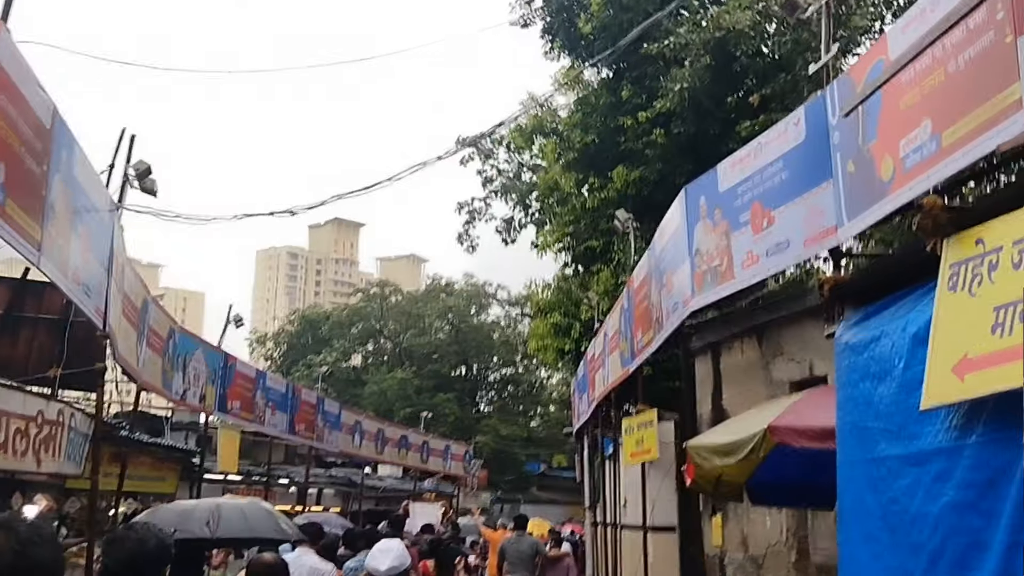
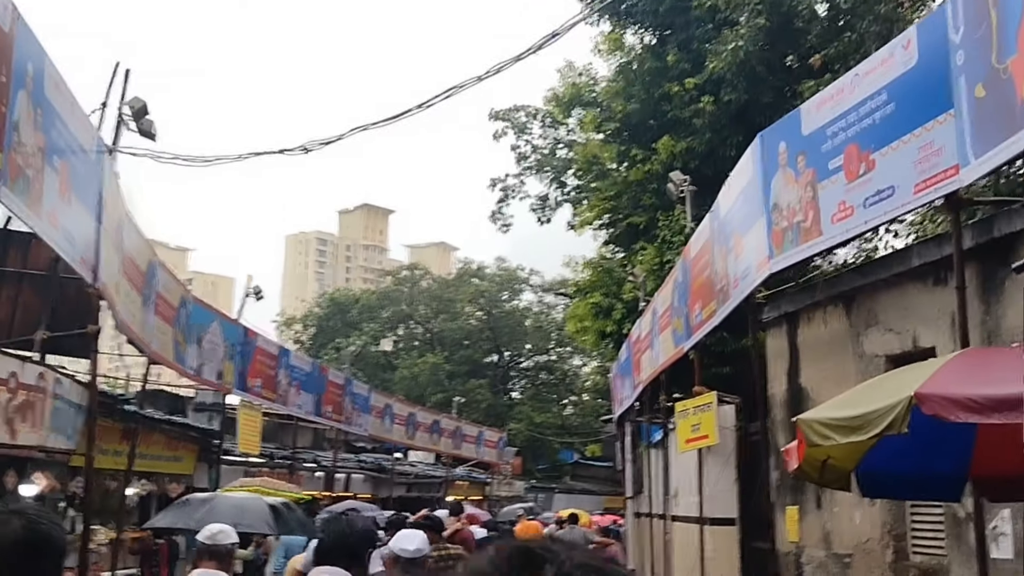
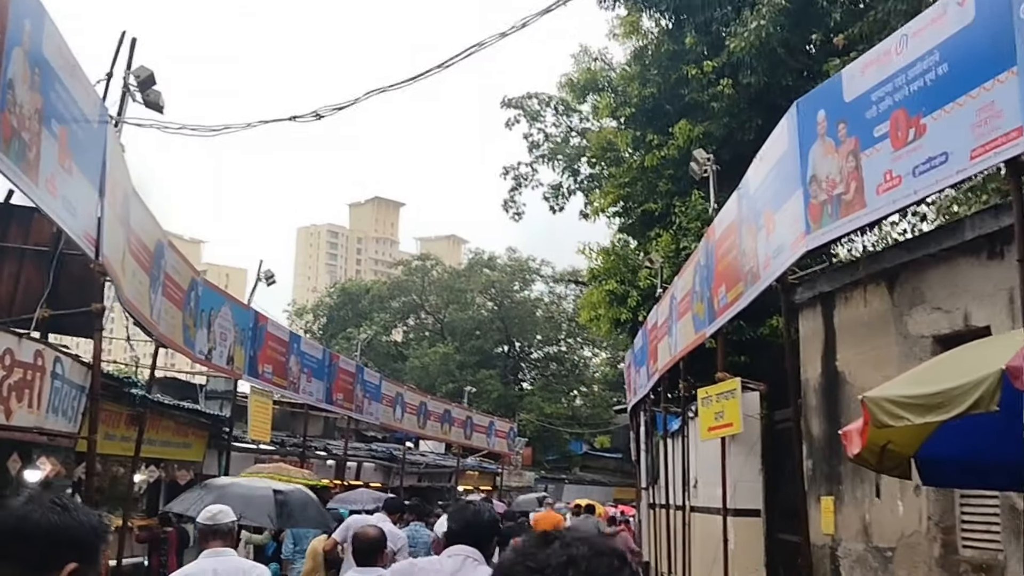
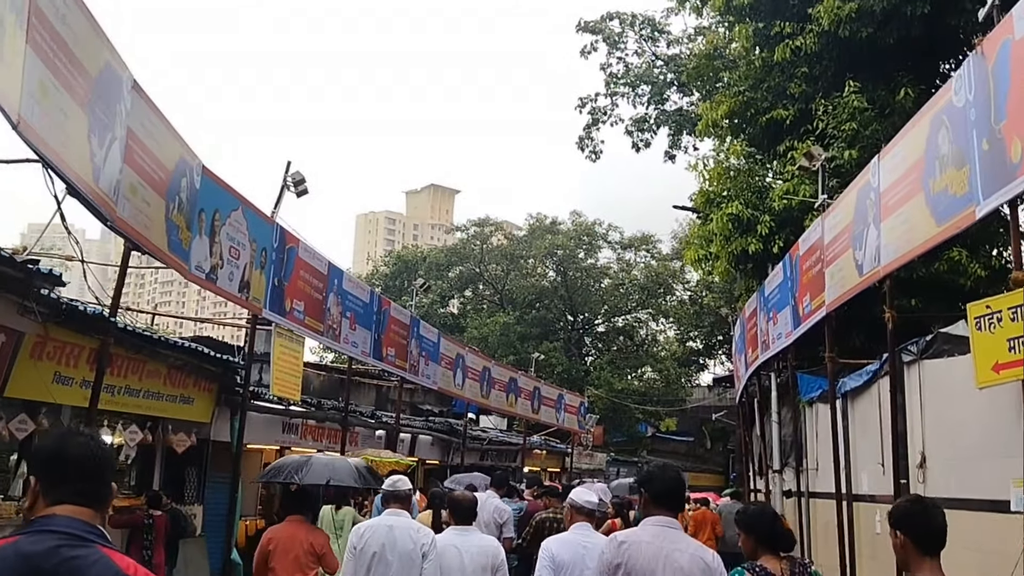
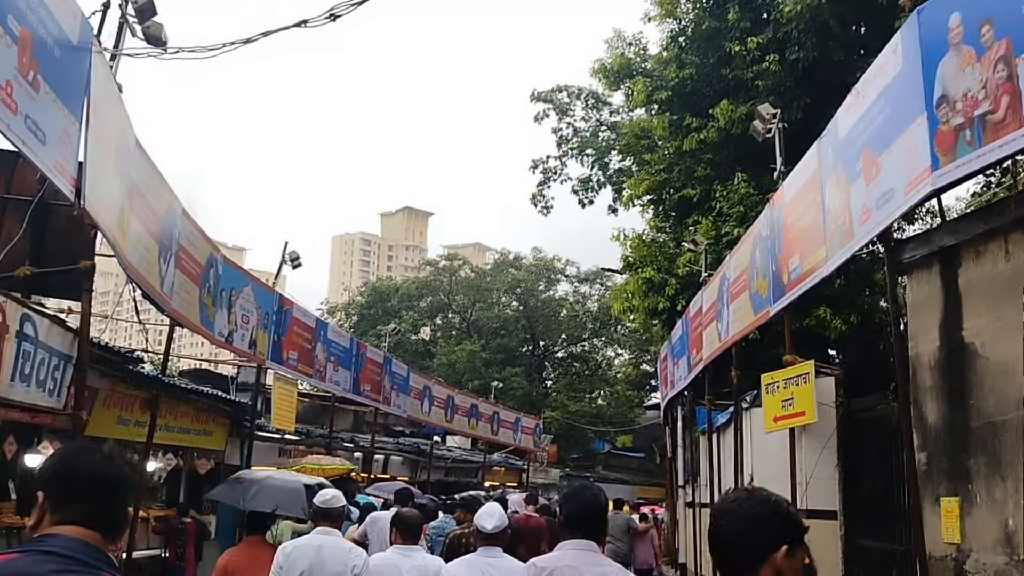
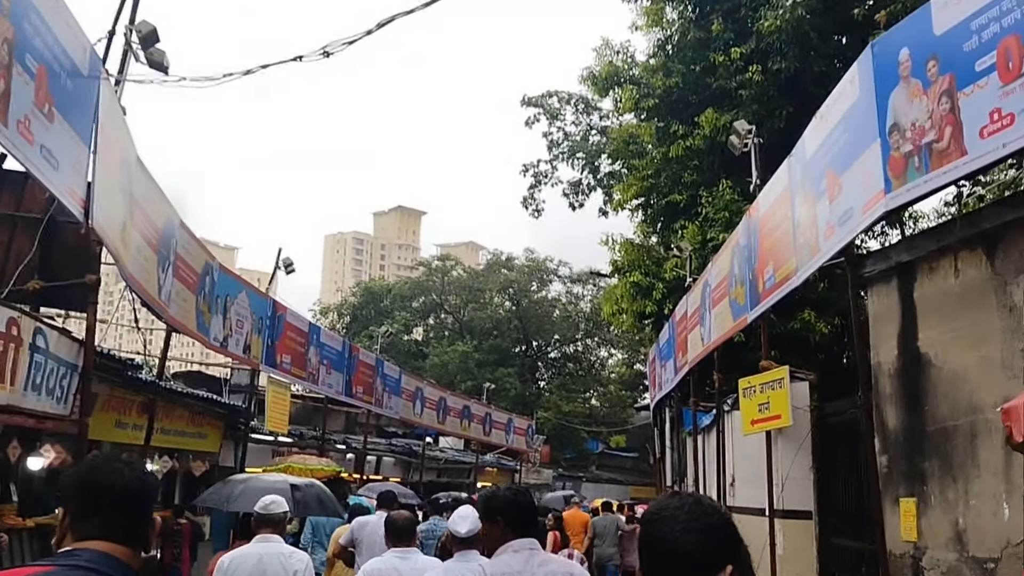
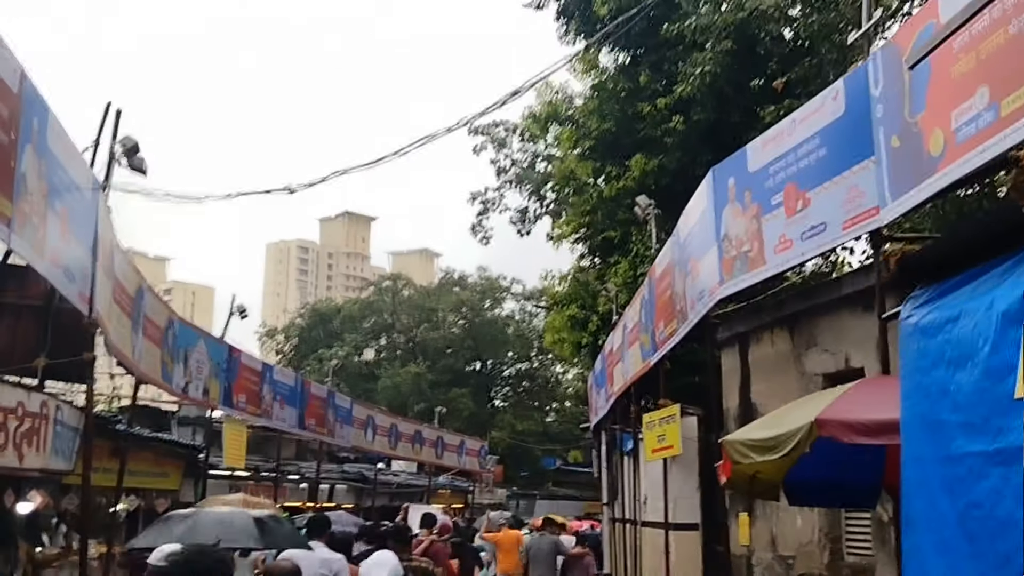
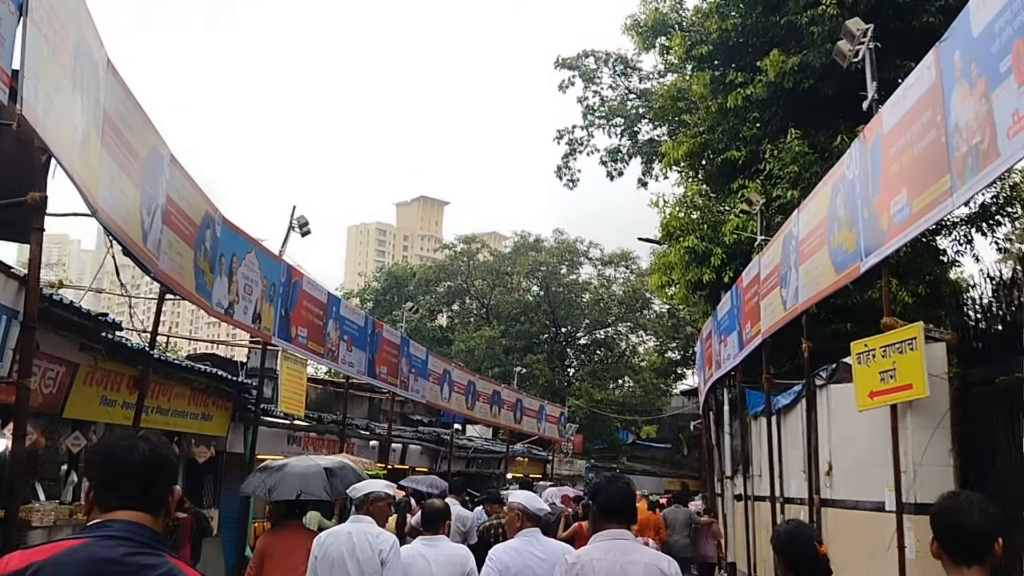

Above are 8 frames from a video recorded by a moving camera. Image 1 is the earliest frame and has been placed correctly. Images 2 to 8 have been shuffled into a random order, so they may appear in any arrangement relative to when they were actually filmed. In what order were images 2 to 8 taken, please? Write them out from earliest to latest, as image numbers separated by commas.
7, 2, 3, 6, 5, 8, 4
